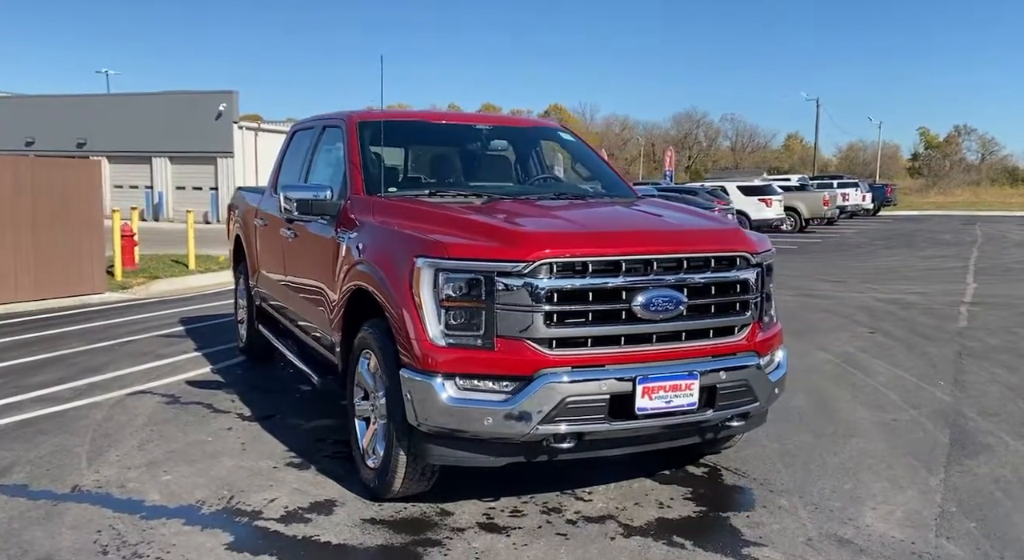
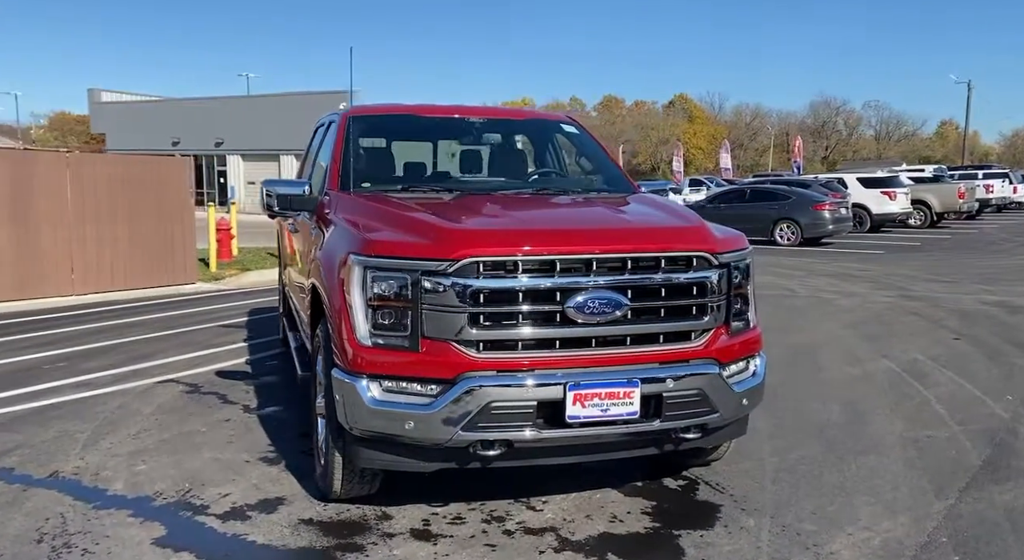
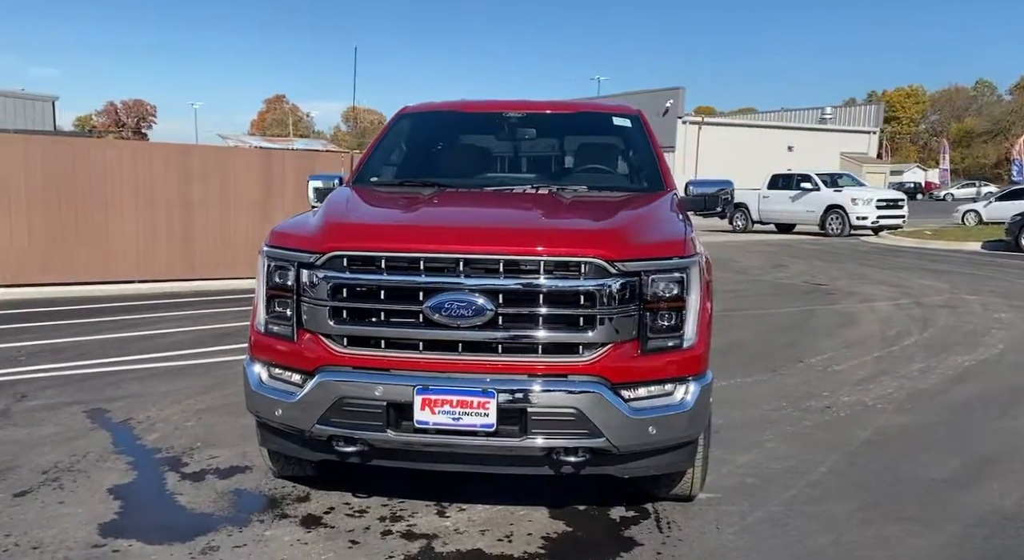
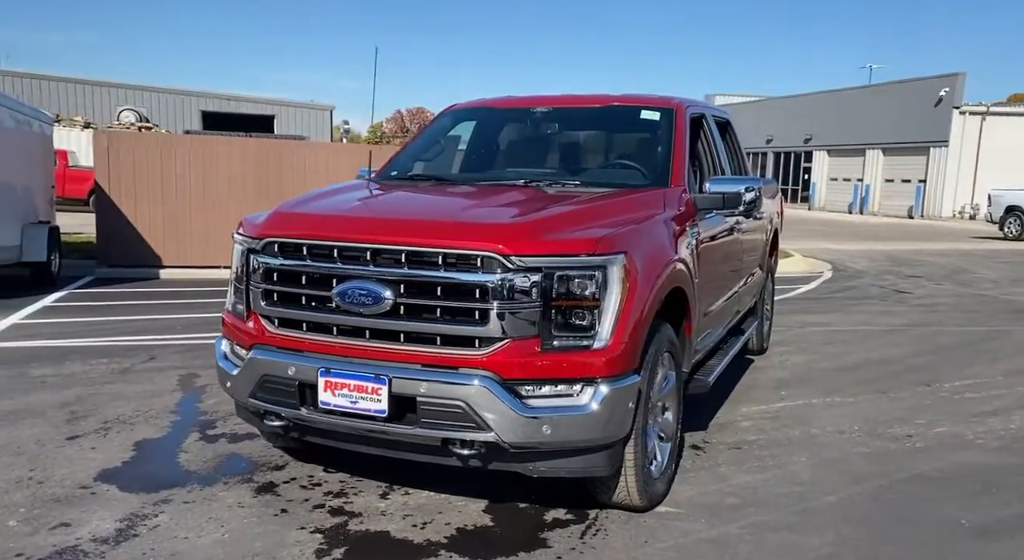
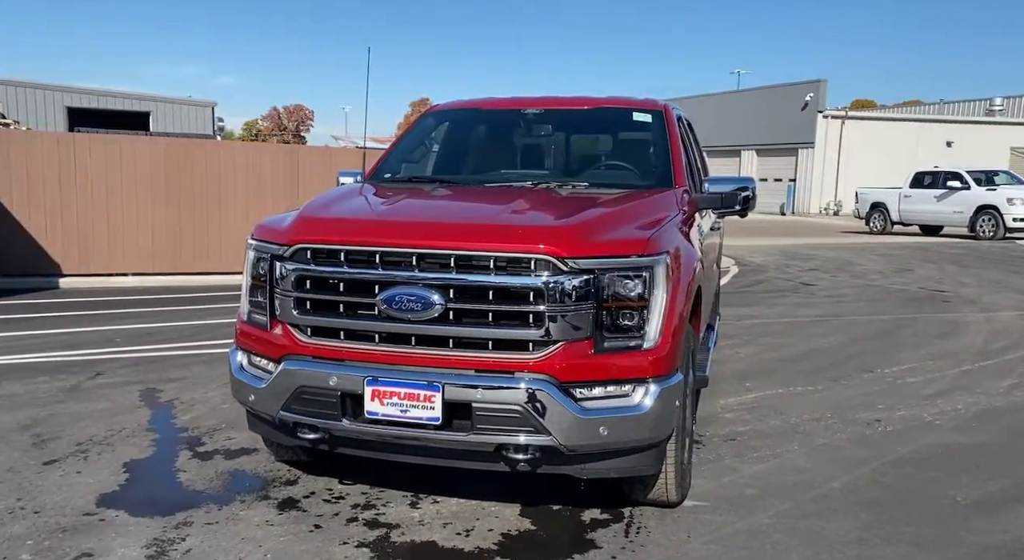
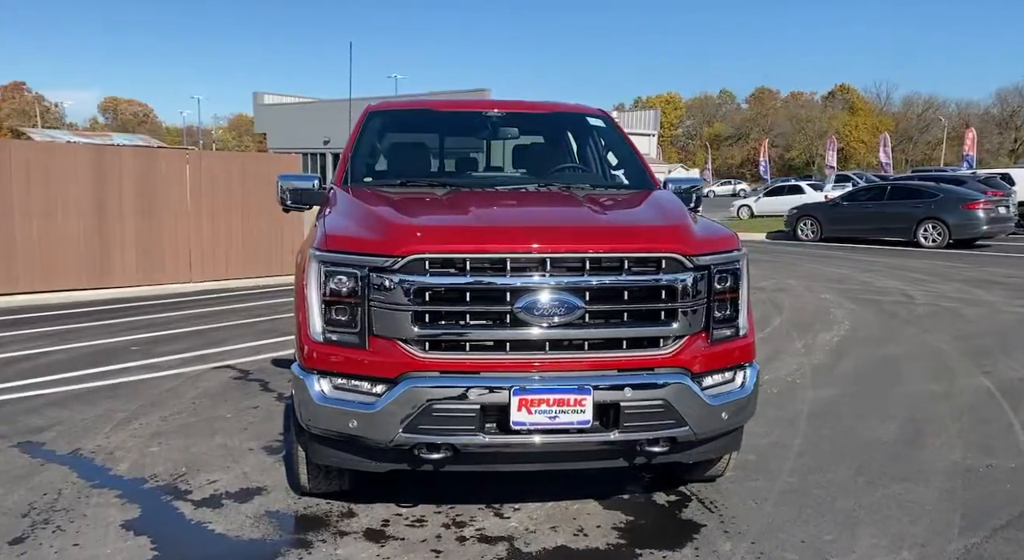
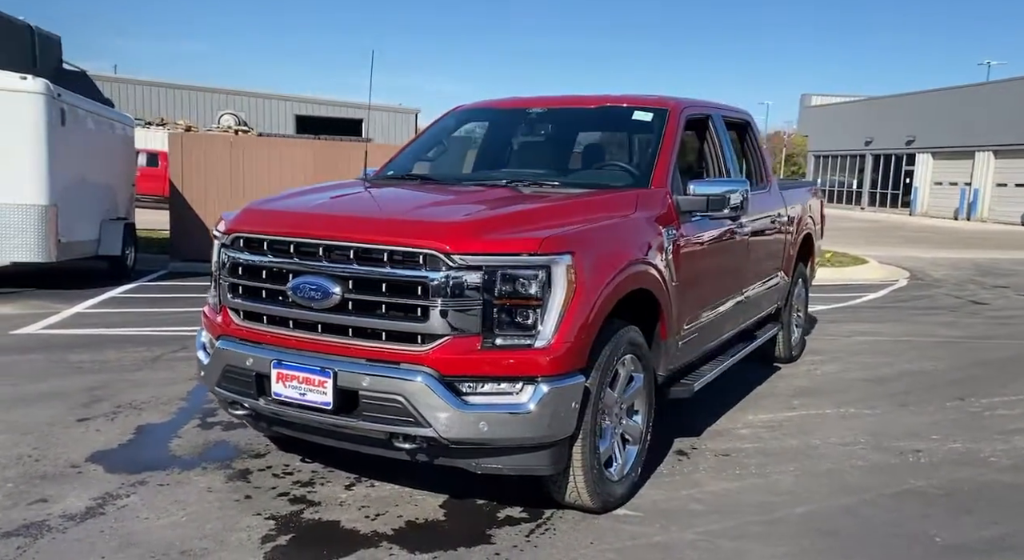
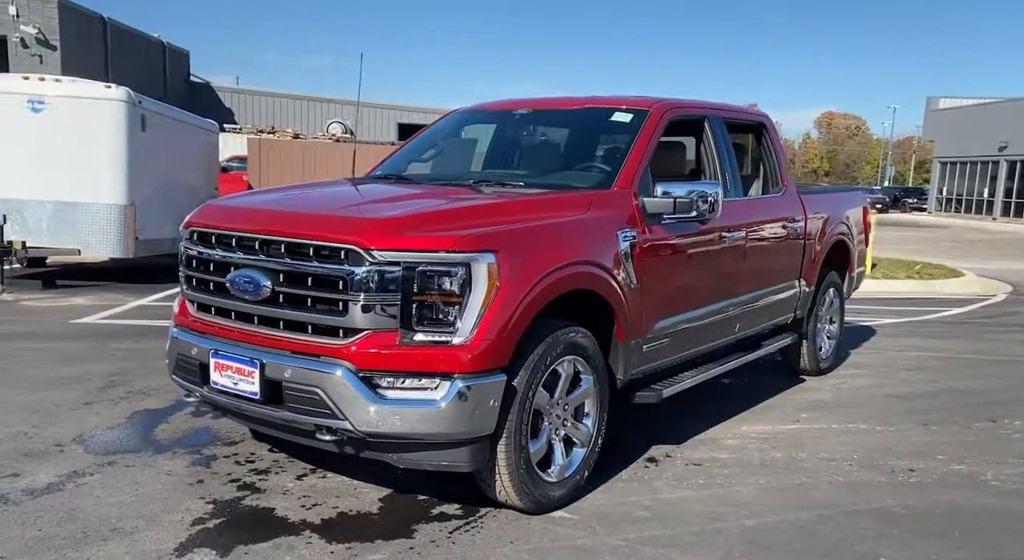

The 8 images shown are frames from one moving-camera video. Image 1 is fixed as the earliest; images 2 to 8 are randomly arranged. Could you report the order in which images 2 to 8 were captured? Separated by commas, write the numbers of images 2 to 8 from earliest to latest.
2, 6, 3, 5, 4, 7, 8
